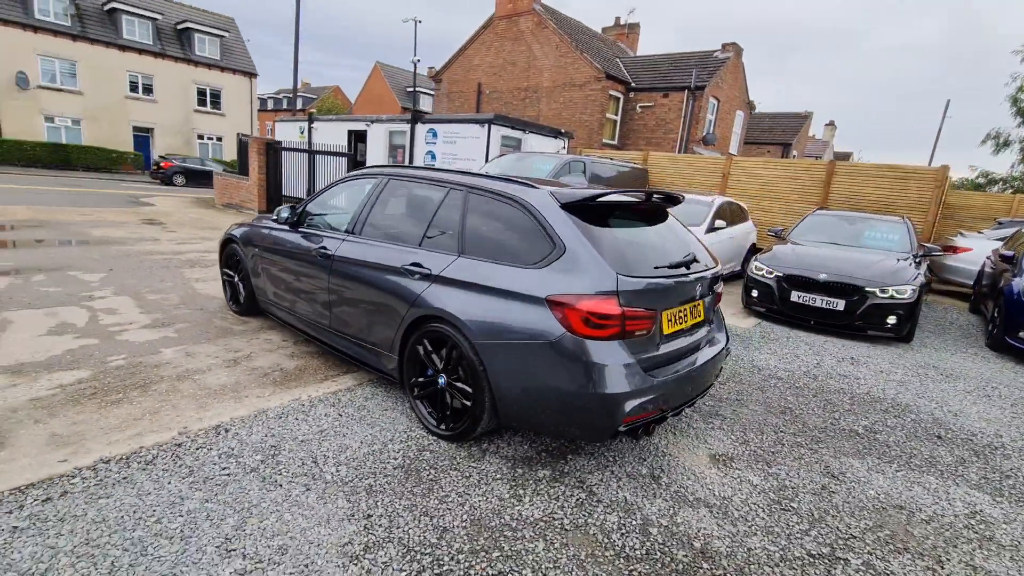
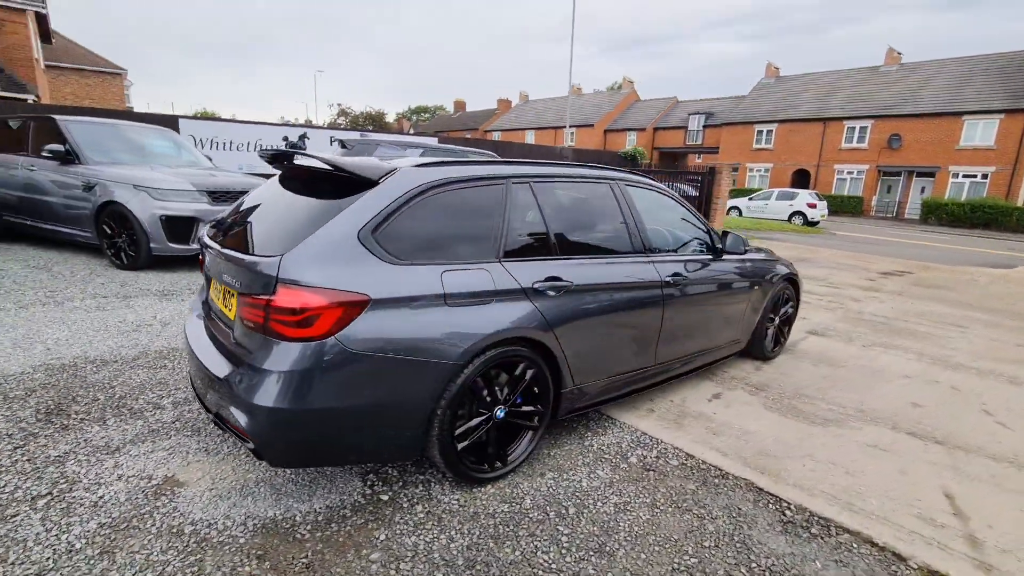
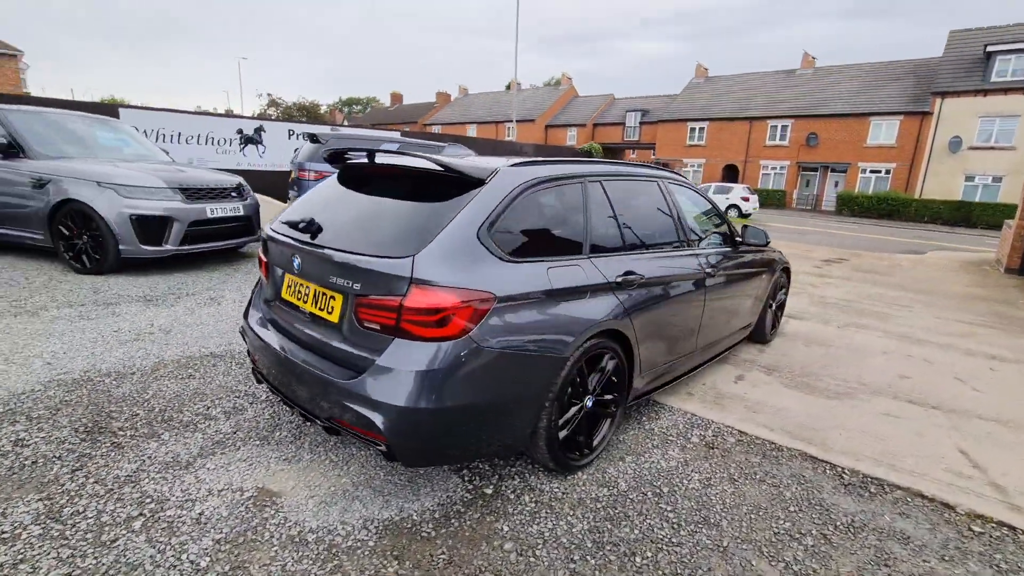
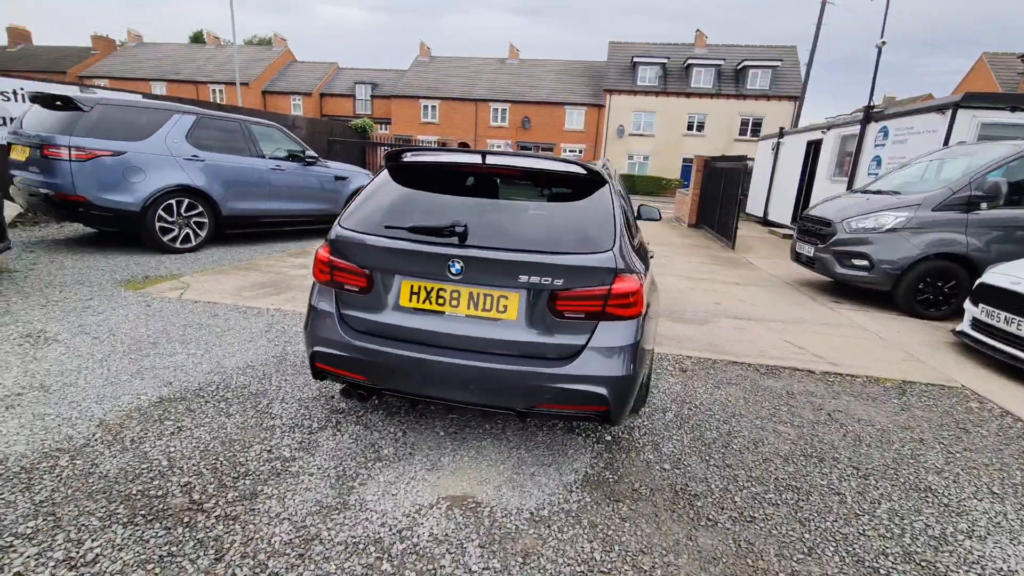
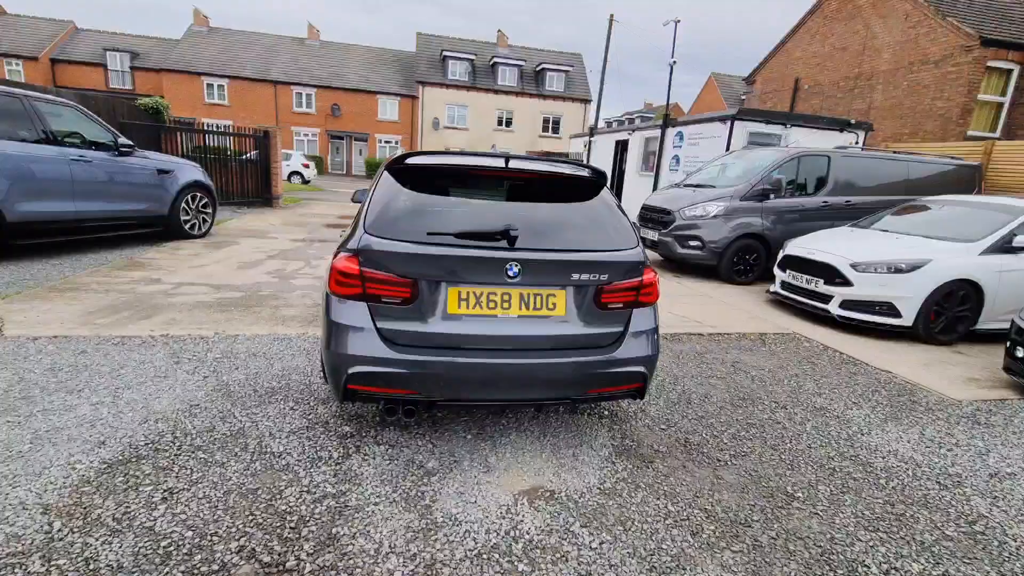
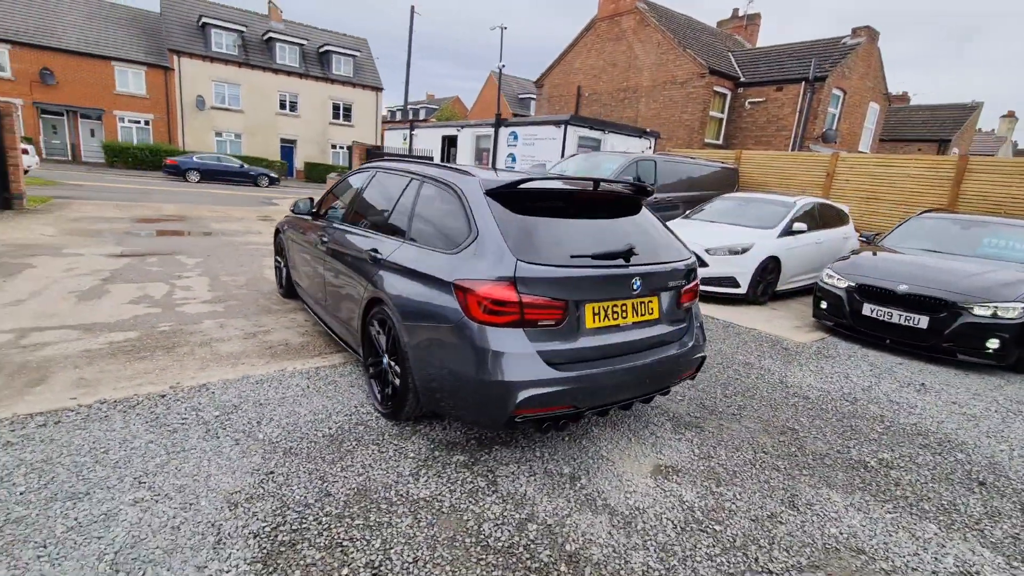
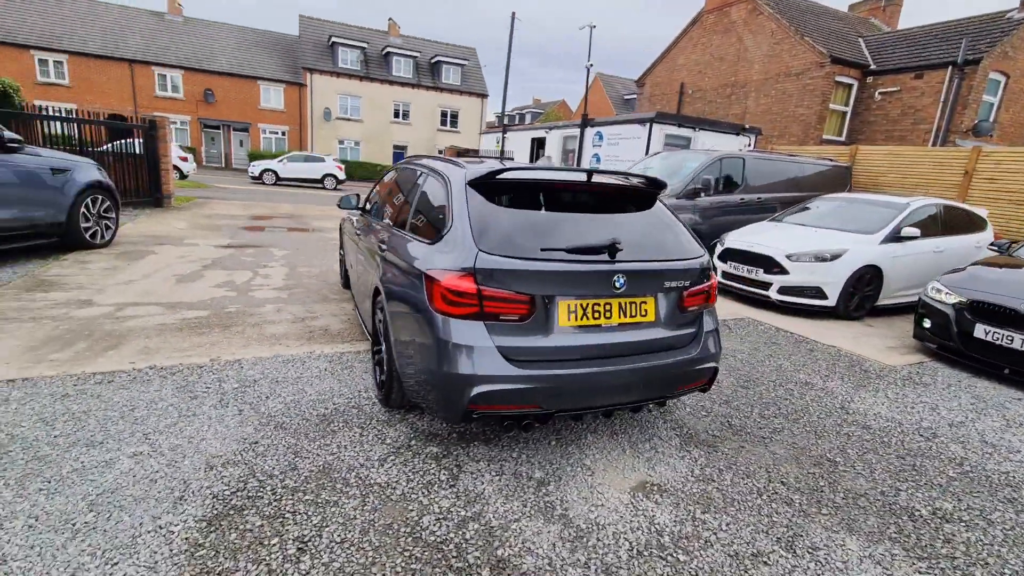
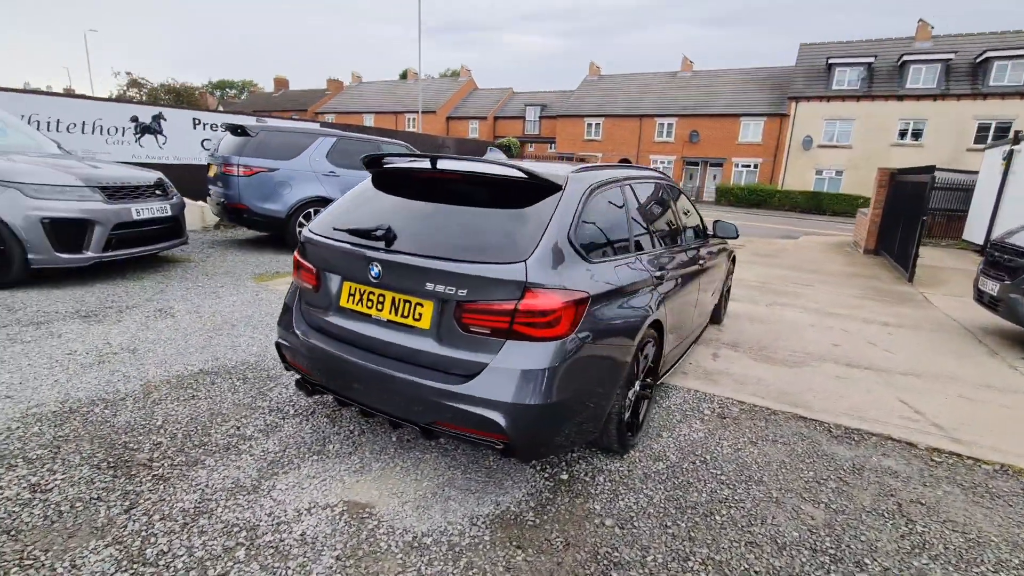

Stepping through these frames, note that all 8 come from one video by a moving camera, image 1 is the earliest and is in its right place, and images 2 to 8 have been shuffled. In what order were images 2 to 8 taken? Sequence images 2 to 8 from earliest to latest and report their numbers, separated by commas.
6, 7, 5, 4, 8, 3, 2
